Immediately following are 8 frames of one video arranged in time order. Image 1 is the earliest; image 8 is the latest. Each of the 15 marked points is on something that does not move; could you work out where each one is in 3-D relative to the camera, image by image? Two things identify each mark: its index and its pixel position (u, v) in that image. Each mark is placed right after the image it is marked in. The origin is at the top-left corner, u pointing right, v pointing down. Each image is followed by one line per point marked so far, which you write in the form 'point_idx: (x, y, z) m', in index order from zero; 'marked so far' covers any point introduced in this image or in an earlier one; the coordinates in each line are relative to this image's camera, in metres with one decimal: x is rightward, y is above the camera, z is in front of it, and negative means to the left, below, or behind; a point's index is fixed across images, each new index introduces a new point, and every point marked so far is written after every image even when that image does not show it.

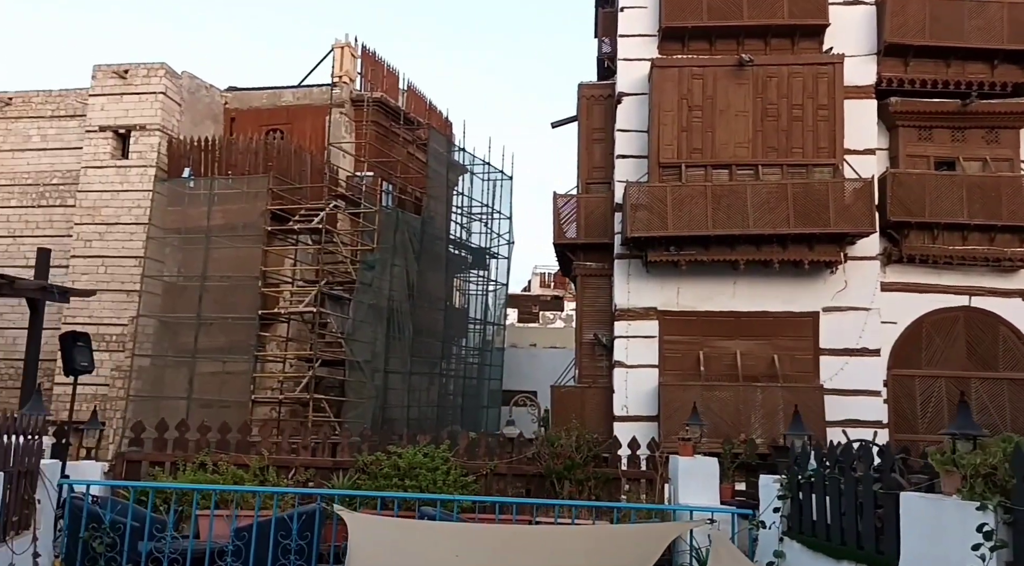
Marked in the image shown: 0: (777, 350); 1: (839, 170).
0: (+3.7, -0.9, +14.4) m
1: (+4.5, +1.5, +14.2) m
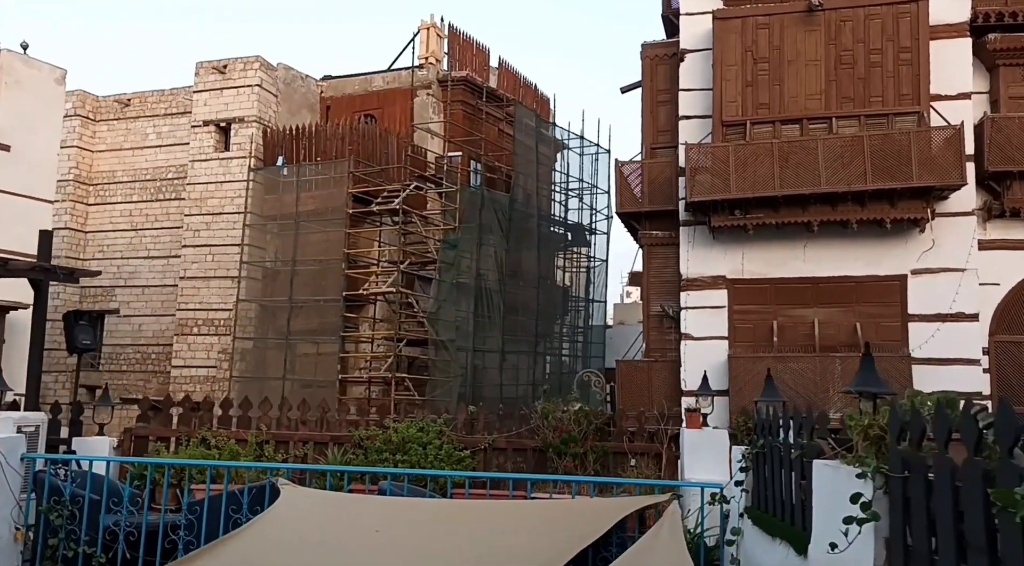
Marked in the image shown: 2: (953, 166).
0: (+4.5, -0.4, +13.3) m
1: (+5.2, +2.1, +12.9) m
2: (+5.4, +1.4, +12.5) m
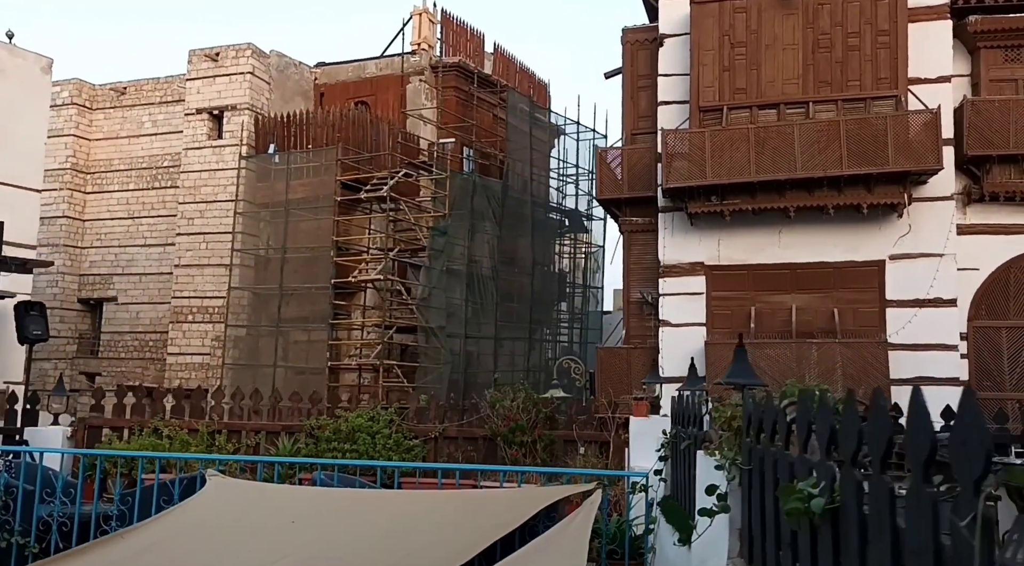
0: (+4.2, -0.3, +13.2) m
1: (+4.8, +2.2, +12.8) m
2: (+5.0, +1.6, +12.4) m
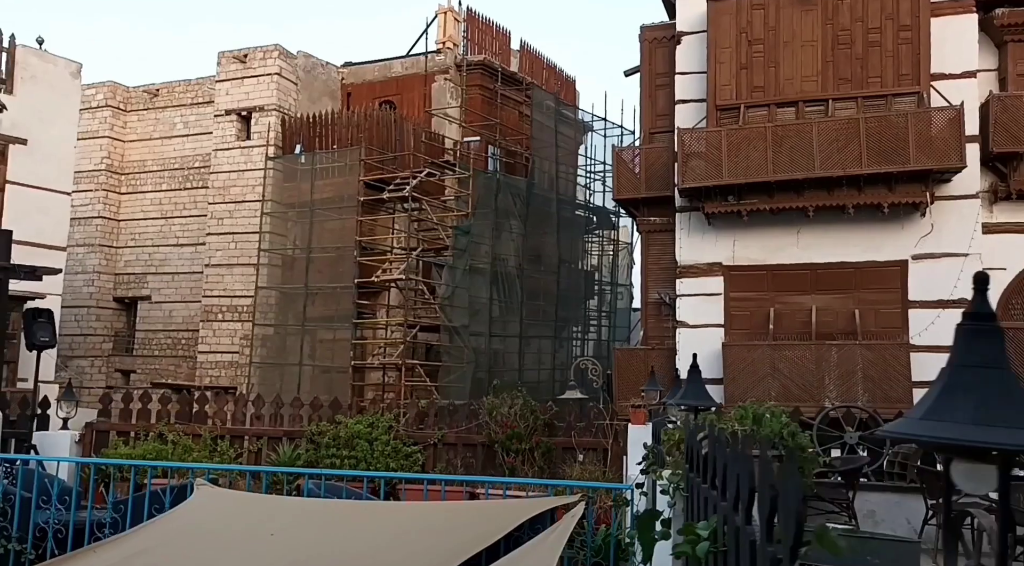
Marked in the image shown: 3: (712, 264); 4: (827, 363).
0: (+4.4, -0.3, +13.0) m
1: (+5.0, +2.2, +12.5) m
2: (+5.2, +1.6, +12.1) m
3: (+2.6, +0.2, +13.6) m
4: (+3.8, -1.0, +12.5) m
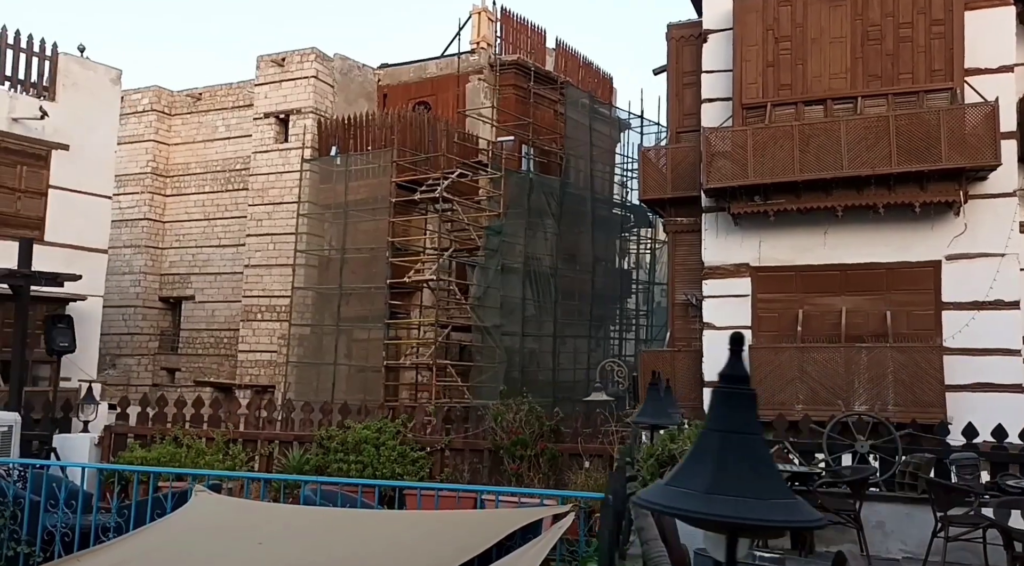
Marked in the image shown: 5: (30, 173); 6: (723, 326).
0: (+4.7, -0.3, +12.7) m
1: (+5.3, +2.2, +12.2) m
2: (+5.4, +1.6, +11.8) m
3: (+3.0, +0.2, +13.4) m
4: (+4.1, -1.0, +12.3) m
5: (-7.6, +1.7, +16.3) m
6: (+2.7, -0.6, +13.3) m
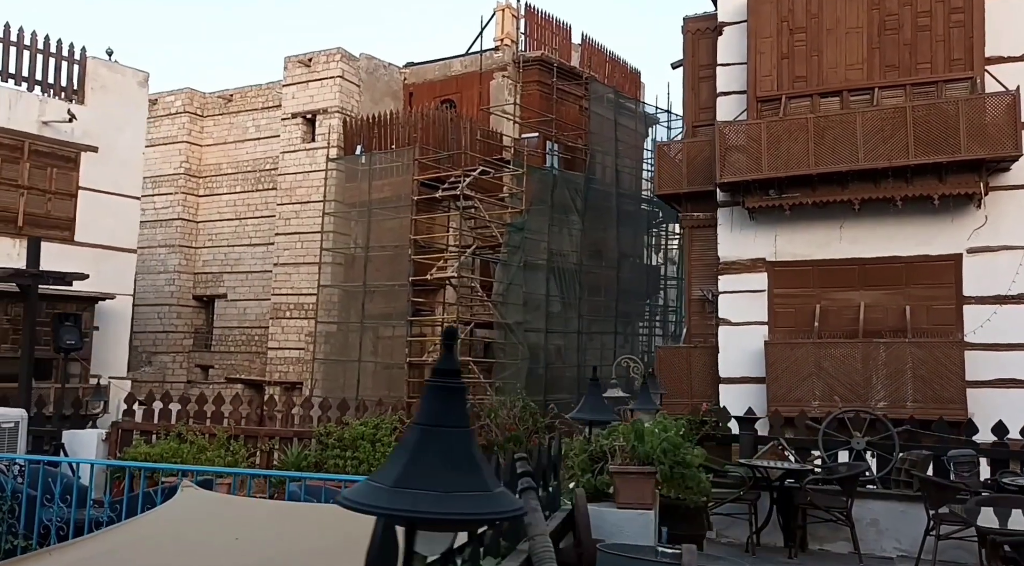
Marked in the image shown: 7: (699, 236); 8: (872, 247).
0: (+4.8, -0.2, +12.5) m
1: (+5.4, +2.3, +11.9) m
2: (+5.5, +1.6, +11.6) m
3: (+3.1, +0.3, +13.2) m
4: (+4.2, -0.9, +12.1) m
5: (-7.3, +1.7, +16.6) m
6: (+2.9, -0.5, +13.2) m
7: (+2.6, +0.6, +14.1) m
8: (+4.5, +0.4, +12.7) m
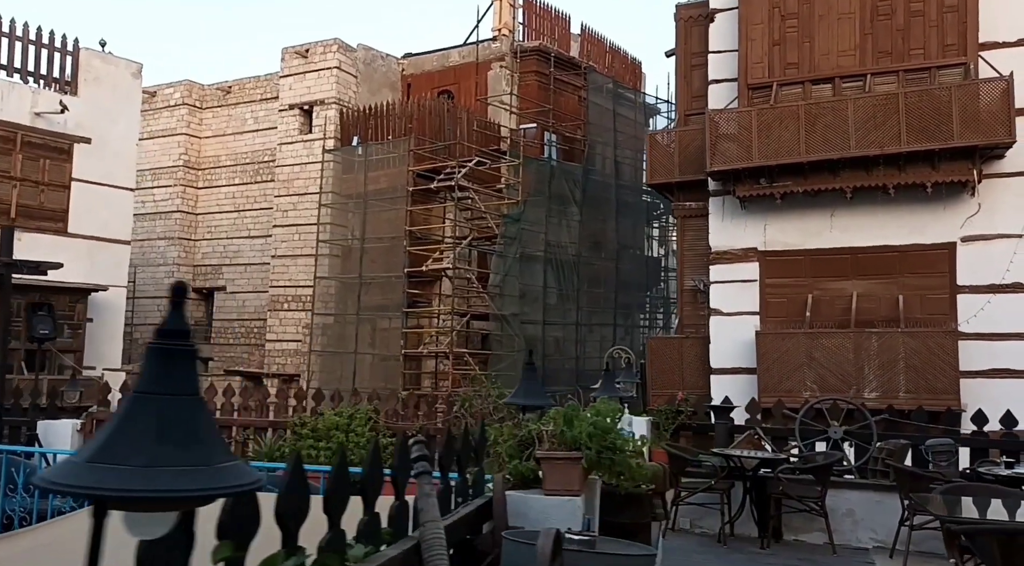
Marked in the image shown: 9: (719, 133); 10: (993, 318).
0: (+4.7, -0.1, +12.3) m
1: (+5.2, +2.4, +11.7) m
2: (+5.4, +1.8, +11.4) m
3: (+3.0, +0.4, +13.1) m
4: (+4.1, -0.8, +11.9) m
5: (-7.4, +1.9, +16.5) m
6: (+2.8, -0.4, +13.0) m
7: (+2.5, +0.8, +14.0) m
8: (+4.3, +0.6, +12.5) m
9: (+2.5, +1.8, +12.7) m
10: (+5.5, -0.4, +11.9) m
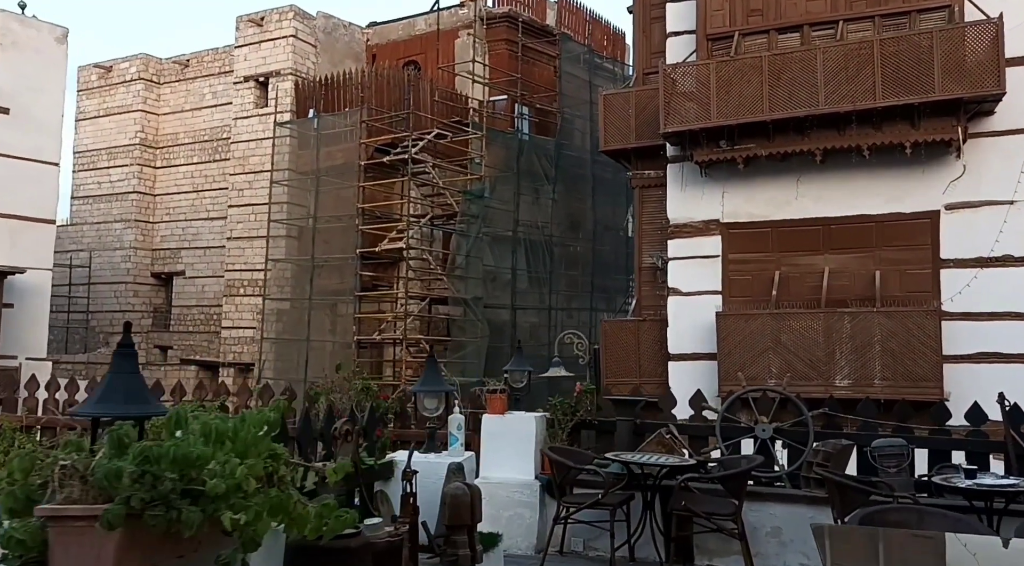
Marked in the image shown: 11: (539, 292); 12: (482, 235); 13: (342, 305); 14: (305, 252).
0: (+3.9, +0.2, +10.9) m
1: (+4.4, +2.7, +10.4) m
2: (+4.6, +2.0, +10.0) m
3: (+2.2, +0.7, +11.7) m
4: (+3.3, -0.5, +10.6) m
5: (-8.1, +2.1, +15.3) m
6: (+2.0, -0.1, +11.7) m
7: (+1.7, +1.1, +12.7) m
8: (+3.6, +0.9, +11.2) m
9: (+1.8, +2.1, +11.3) m
10: (+4.8, -0.1, +10.5) m
11: (+0.5, -0.2, +19.7) m
12: (-0.5, +0.9, +18.8) m
13: (-3.0, -0.4, +18.7) m
14: (-3.9, +0.6, +19.5) m
